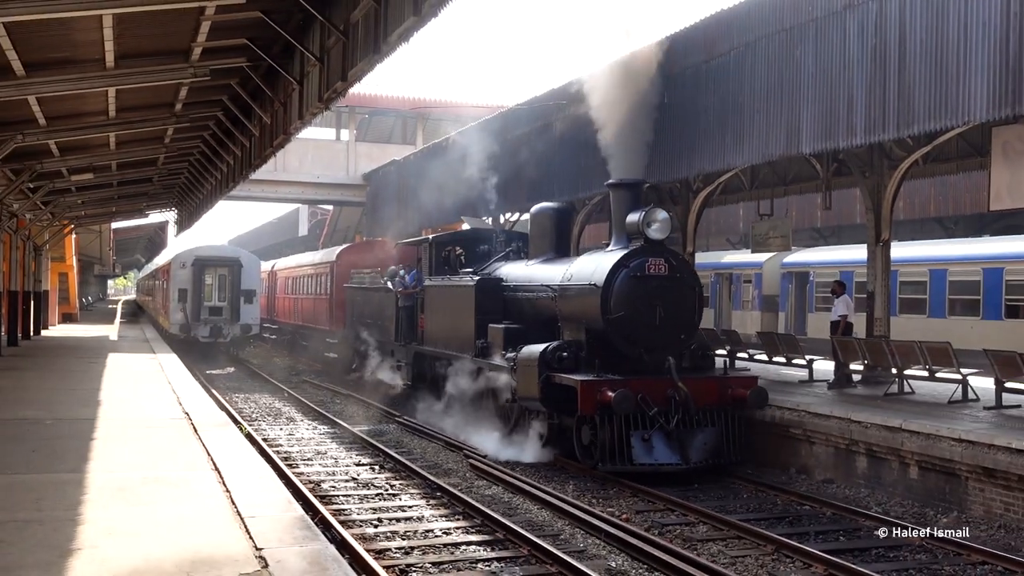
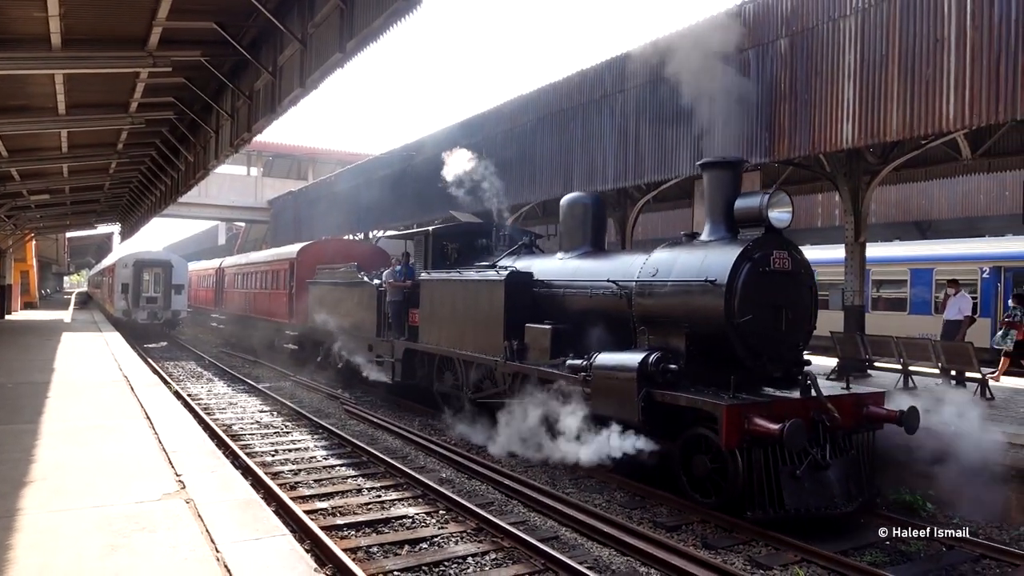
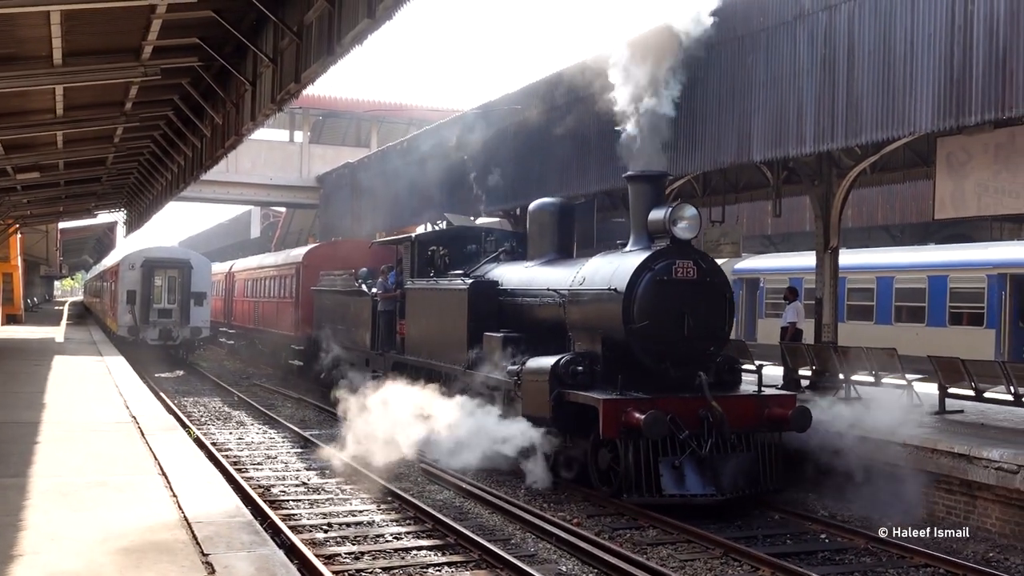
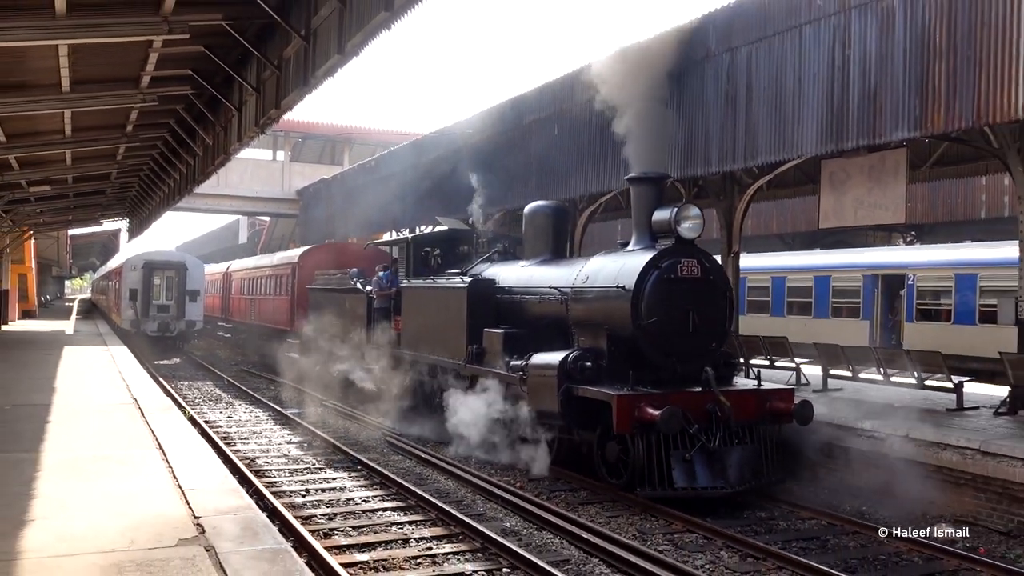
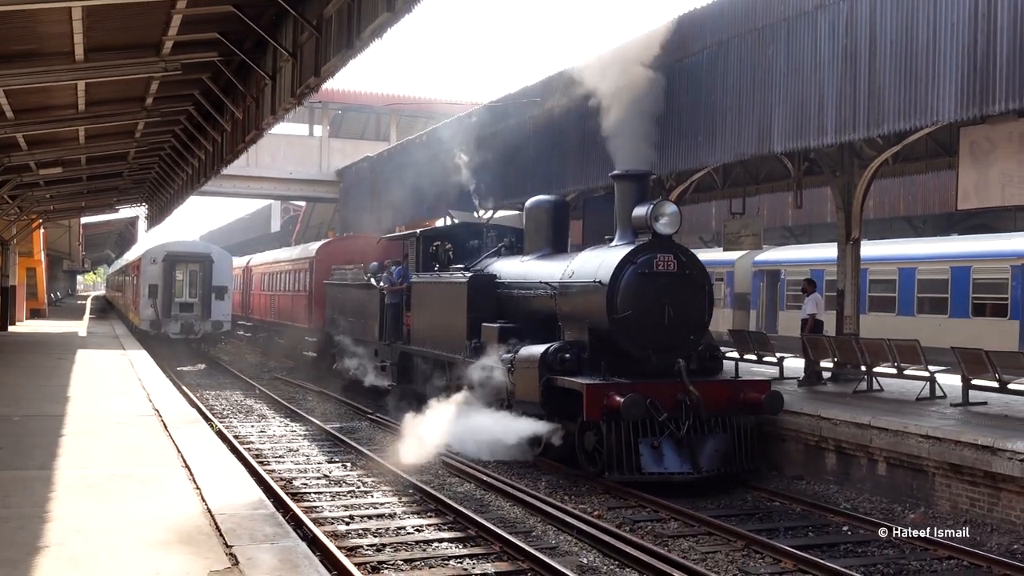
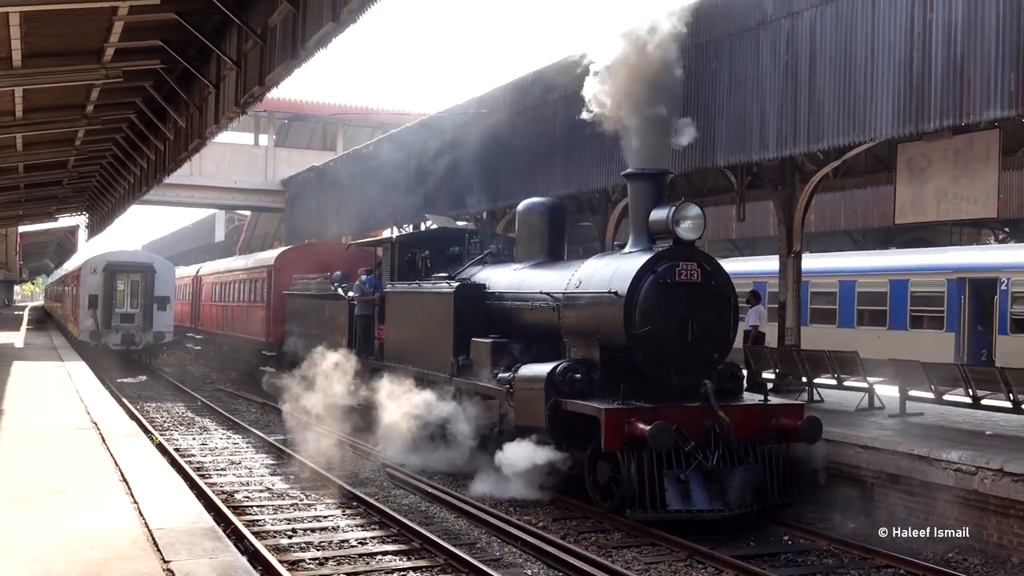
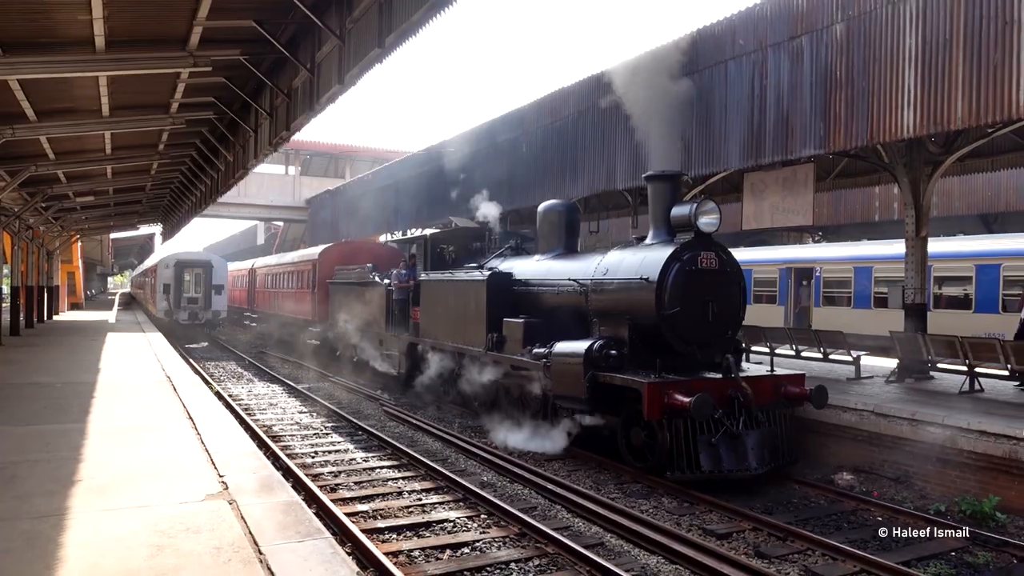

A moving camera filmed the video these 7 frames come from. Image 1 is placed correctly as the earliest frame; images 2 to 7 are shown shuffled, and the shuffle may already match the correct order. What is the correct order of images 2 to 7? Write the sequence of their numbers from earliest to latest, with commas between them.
5, 3, 6, 4, 7, 2
